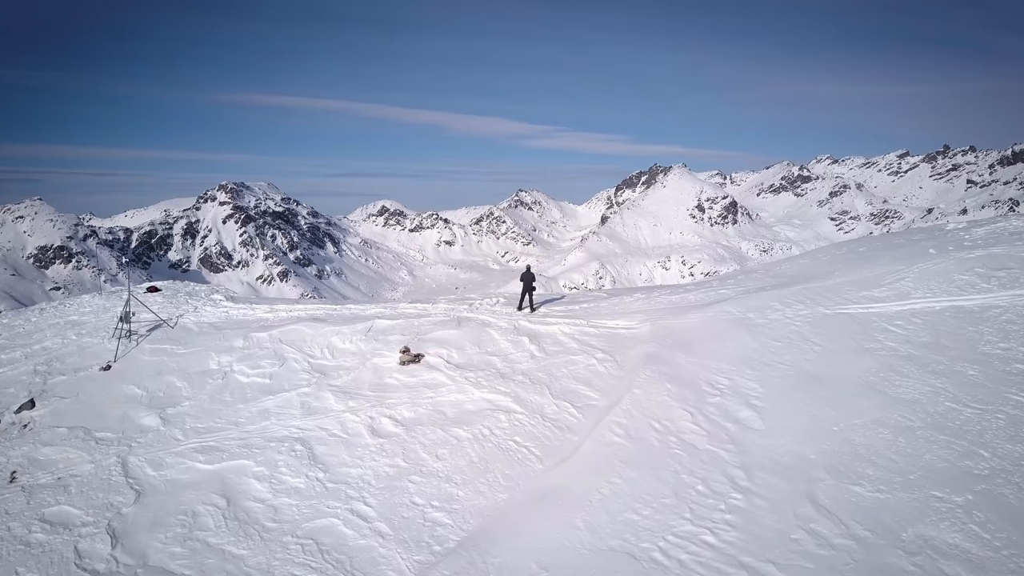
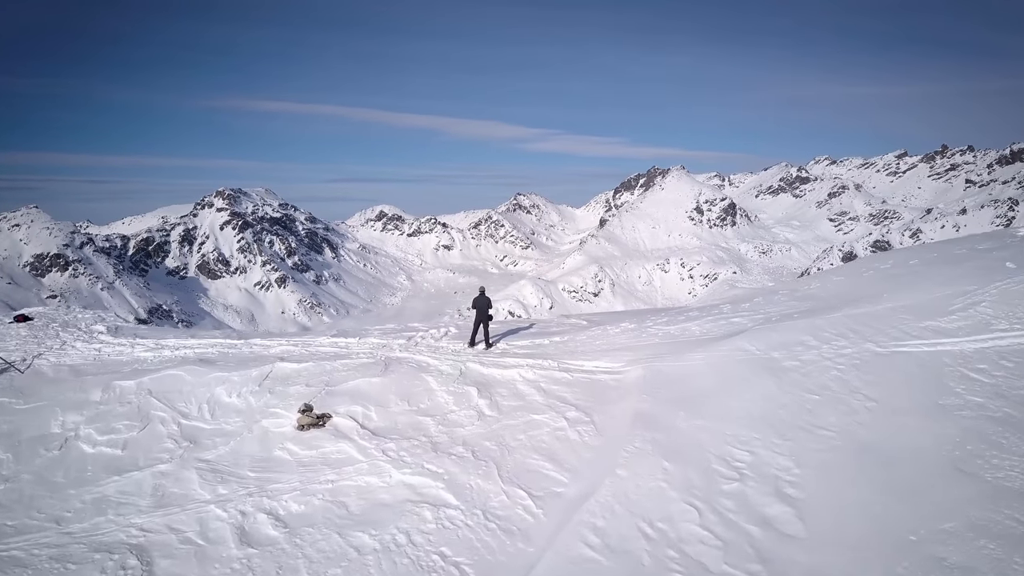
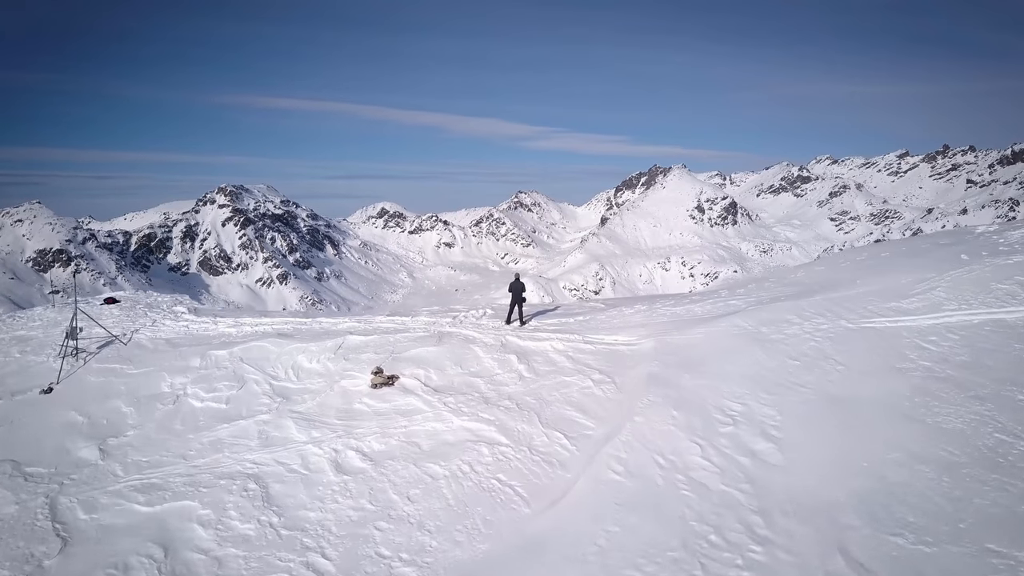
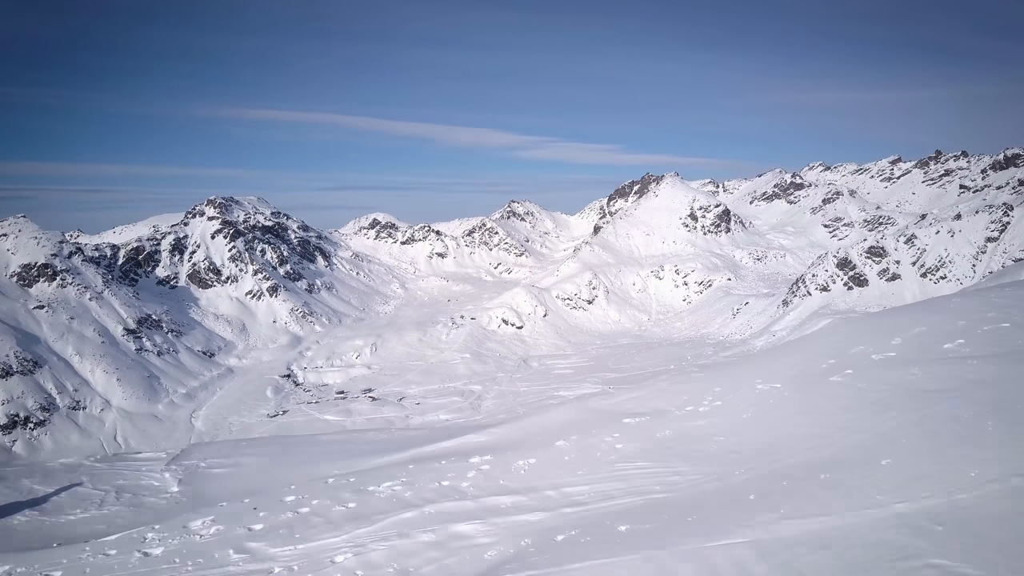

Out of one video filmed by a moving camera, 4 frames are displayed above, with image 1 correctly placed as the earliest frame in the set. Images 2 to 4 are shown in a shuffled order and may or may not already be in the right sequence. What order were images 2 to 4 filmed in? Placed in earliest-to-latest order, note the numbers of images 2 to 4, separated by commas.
3, 2, 4
